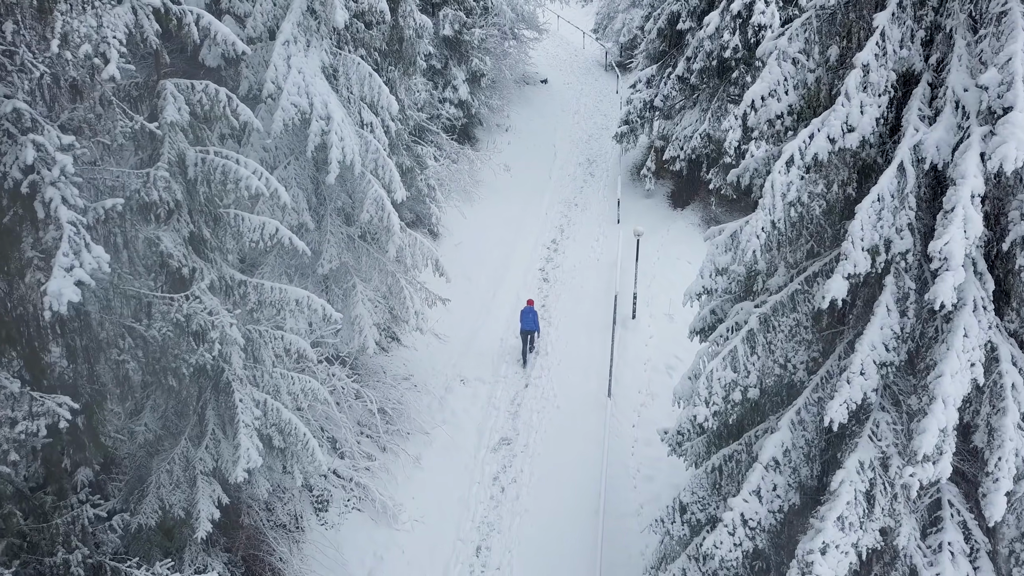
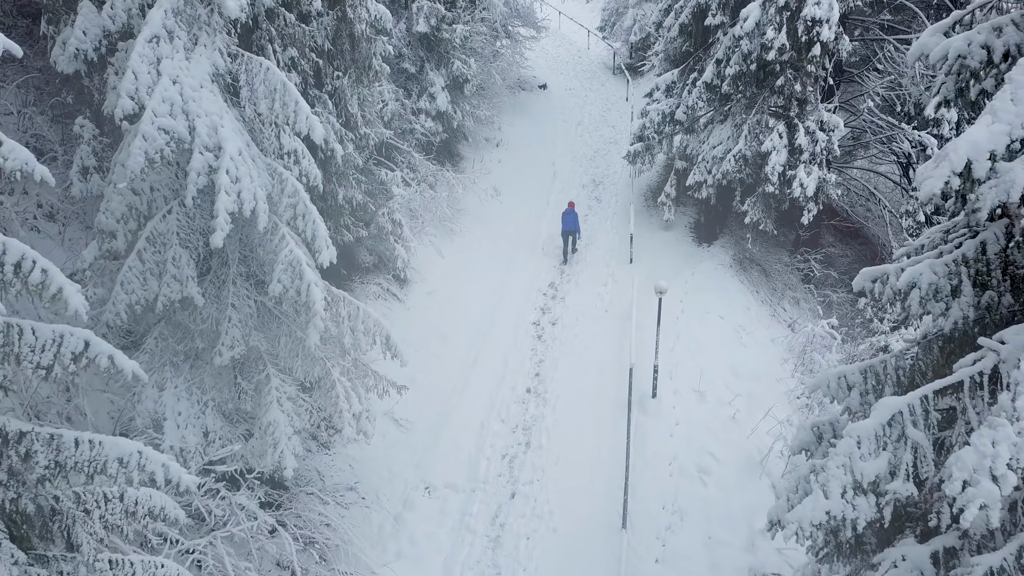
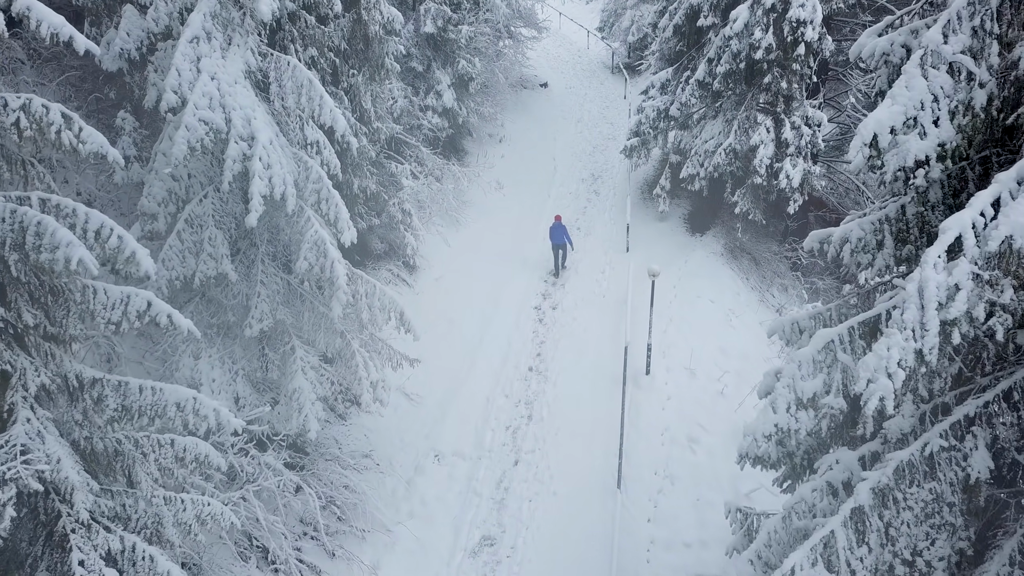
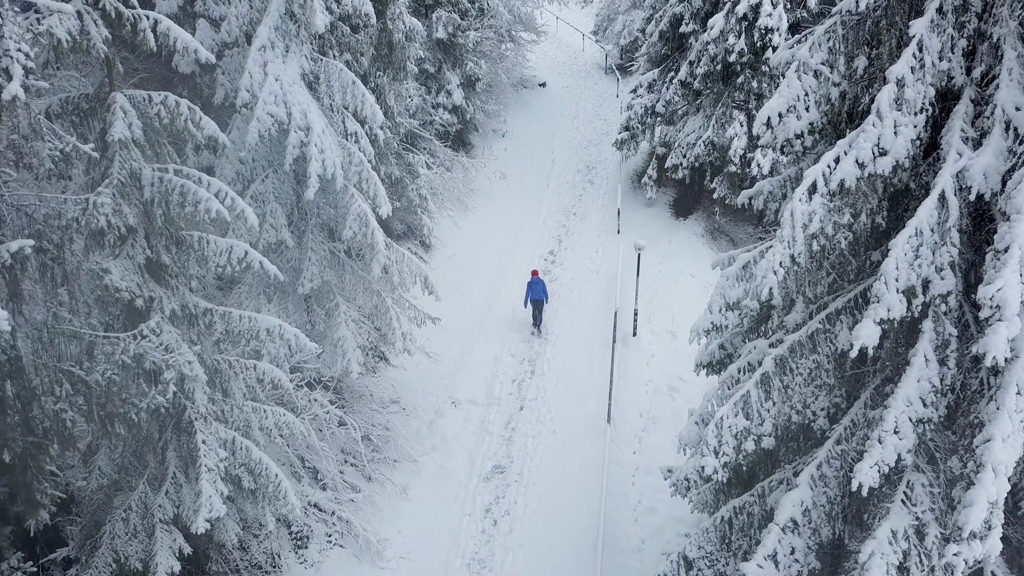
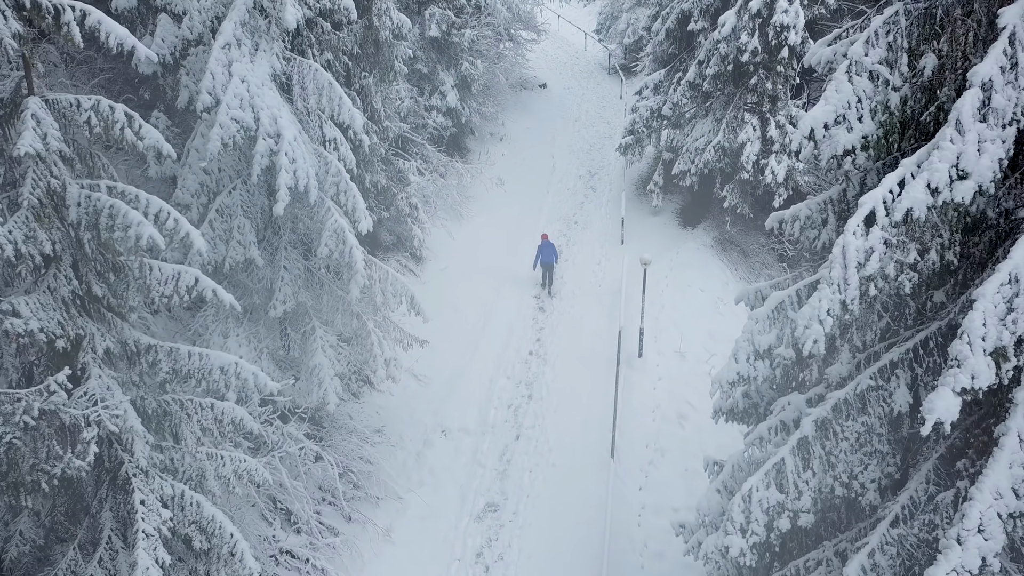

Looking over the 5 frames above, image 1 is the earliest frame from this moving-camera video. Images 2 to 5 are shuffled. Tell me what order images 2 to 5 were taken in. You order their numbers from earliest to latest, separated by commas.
4, 5, 3, 2
